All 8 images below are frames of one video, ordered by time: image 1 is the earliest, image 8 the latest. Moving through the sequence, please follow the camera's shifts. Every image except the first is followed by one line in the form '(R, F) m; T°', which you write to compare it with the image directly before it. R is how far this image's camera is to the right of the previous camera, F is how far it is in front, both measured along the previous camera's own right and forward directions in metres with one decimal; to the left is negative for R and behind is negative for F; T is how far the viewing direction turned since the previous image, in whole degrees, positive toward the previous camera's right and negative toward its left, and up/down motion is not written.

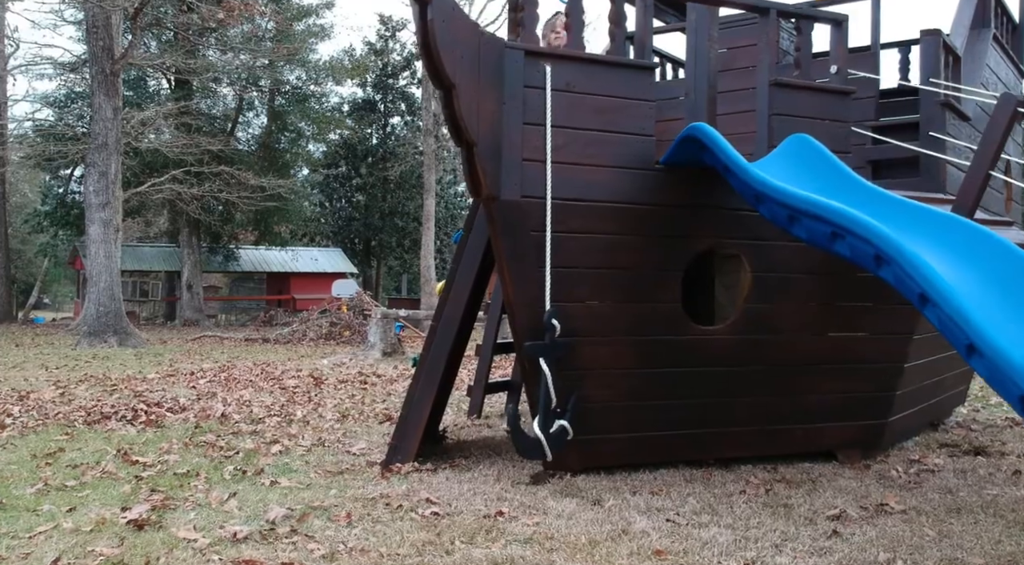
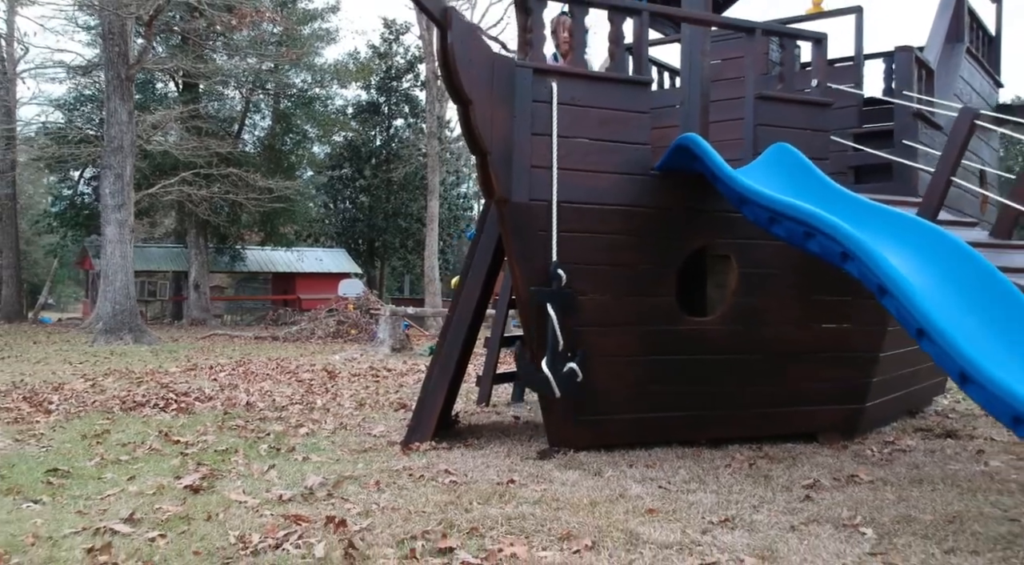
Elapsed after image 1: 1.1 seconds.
(0.0, -0.4) m; 0°
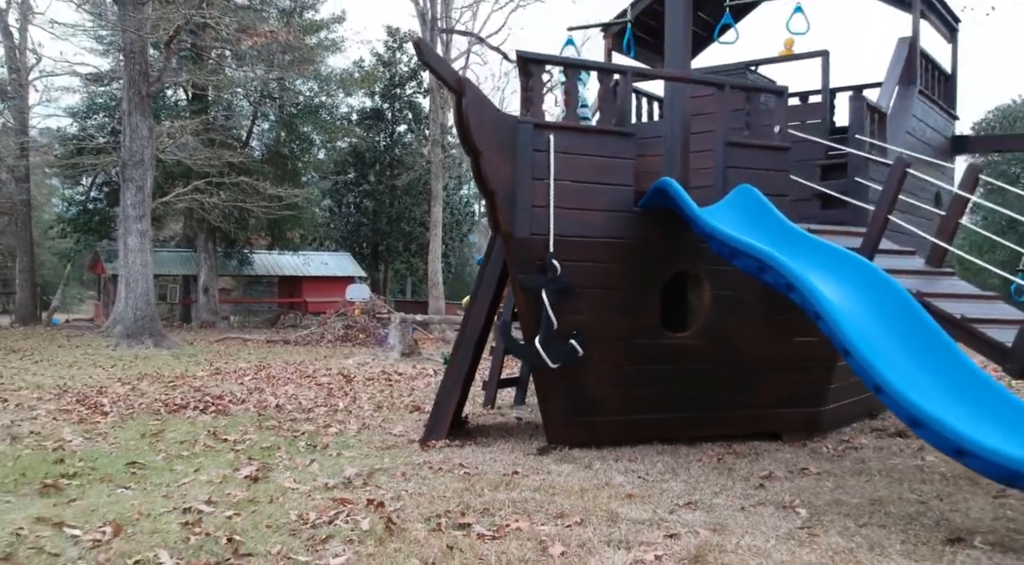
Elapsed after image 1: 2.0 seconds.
(0.0, -0.7) m; 0°
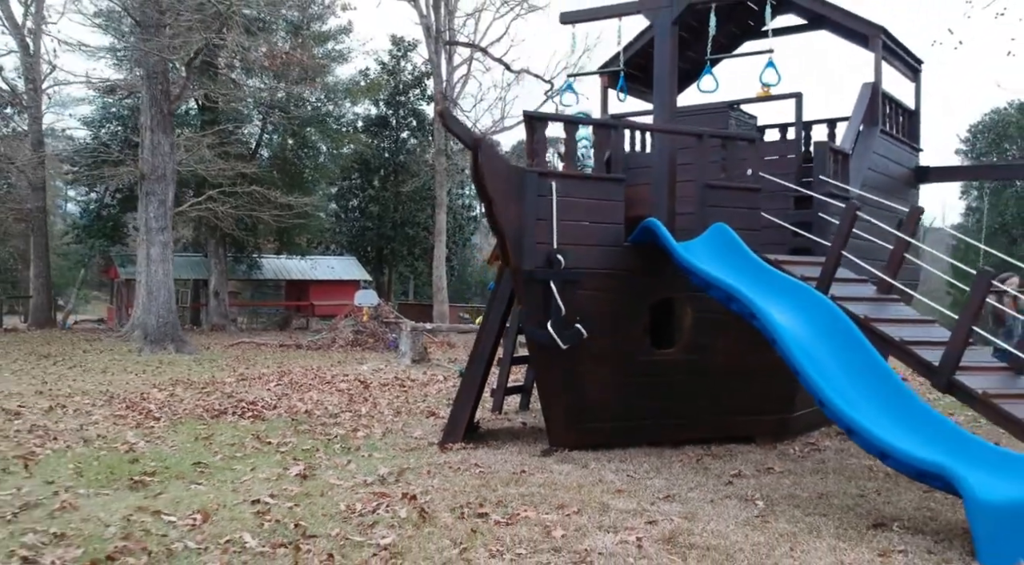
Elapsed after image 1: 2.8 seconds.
(0.0, -0.8) m; 0°
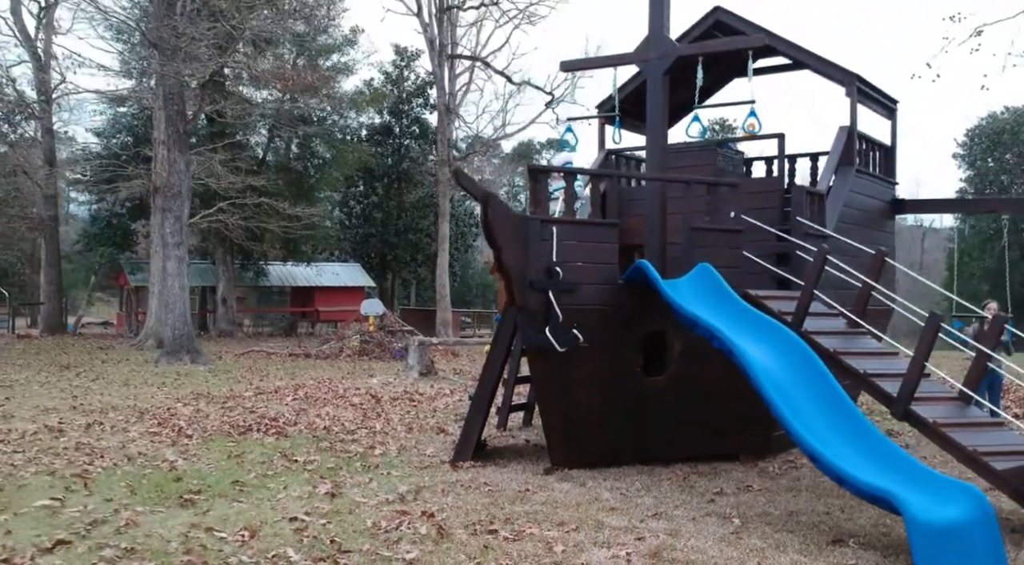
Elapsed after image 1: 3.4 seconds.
(0.0, -0.6) m; 0°
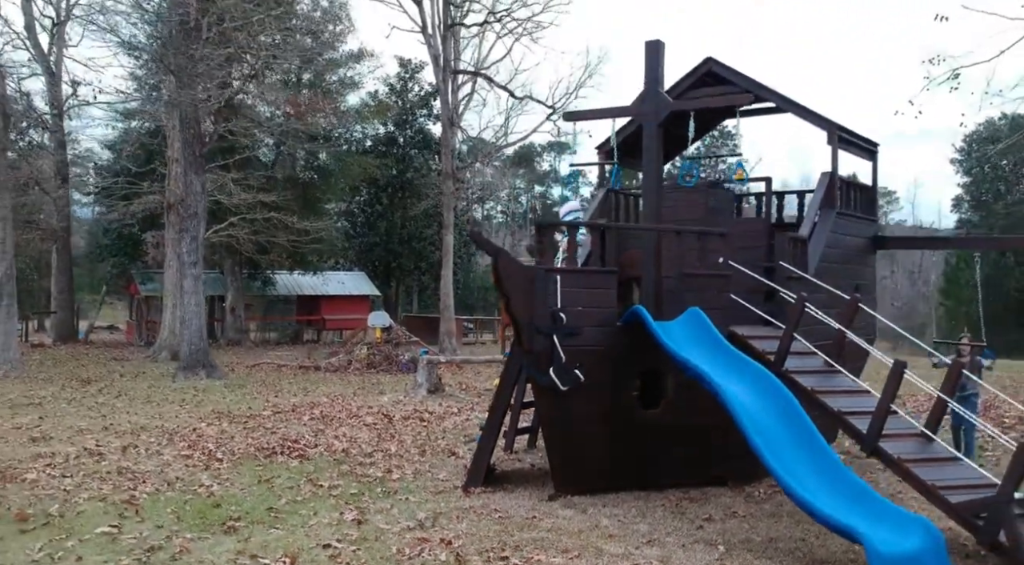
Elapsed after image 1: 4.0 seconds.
(-0.1, -0.6) m; 0°
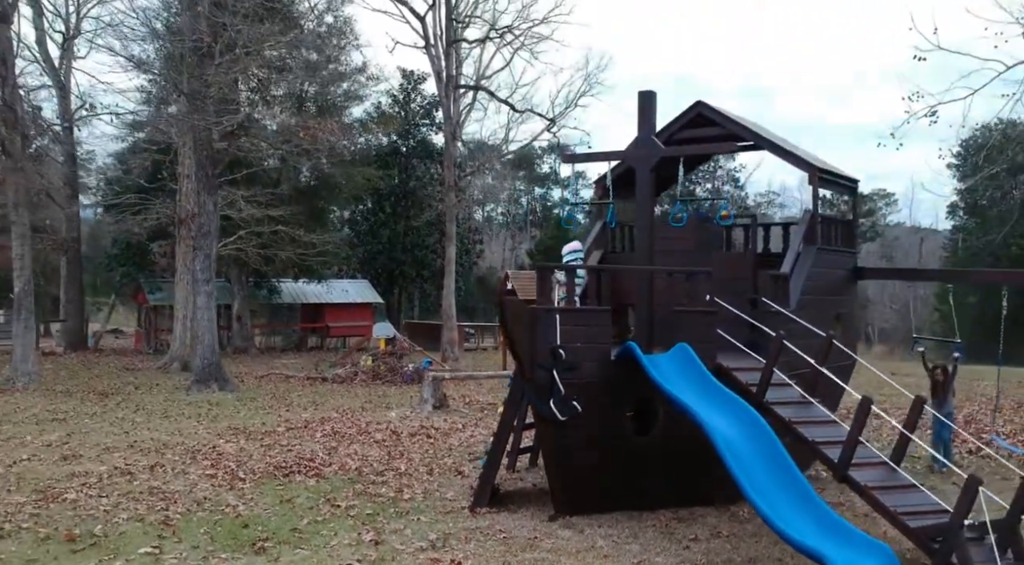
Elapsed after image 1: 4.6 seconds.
(0.0, -0.6) m; 0°
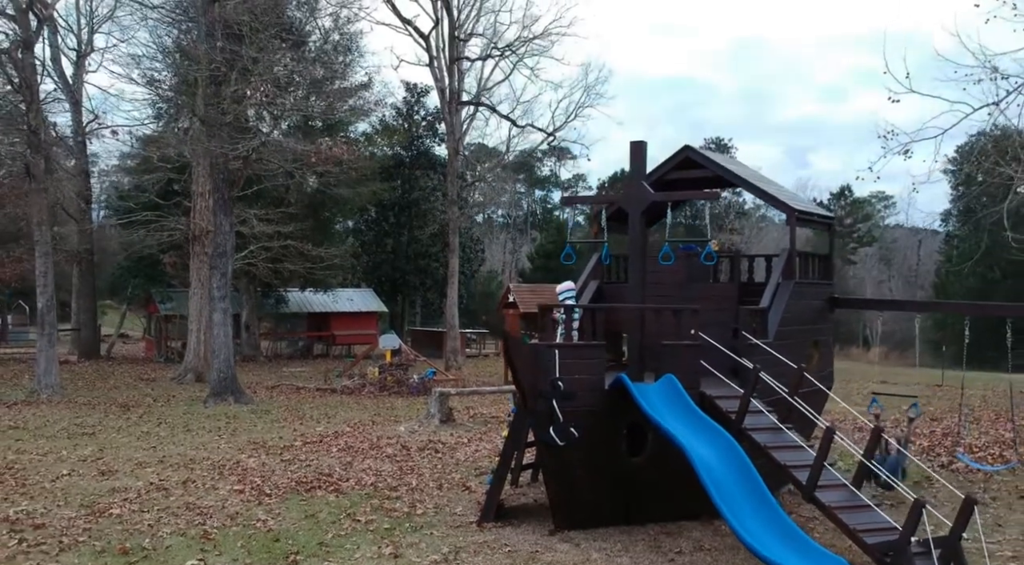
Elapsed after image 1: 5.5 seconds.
(0.0, -0.8) m; 0°
